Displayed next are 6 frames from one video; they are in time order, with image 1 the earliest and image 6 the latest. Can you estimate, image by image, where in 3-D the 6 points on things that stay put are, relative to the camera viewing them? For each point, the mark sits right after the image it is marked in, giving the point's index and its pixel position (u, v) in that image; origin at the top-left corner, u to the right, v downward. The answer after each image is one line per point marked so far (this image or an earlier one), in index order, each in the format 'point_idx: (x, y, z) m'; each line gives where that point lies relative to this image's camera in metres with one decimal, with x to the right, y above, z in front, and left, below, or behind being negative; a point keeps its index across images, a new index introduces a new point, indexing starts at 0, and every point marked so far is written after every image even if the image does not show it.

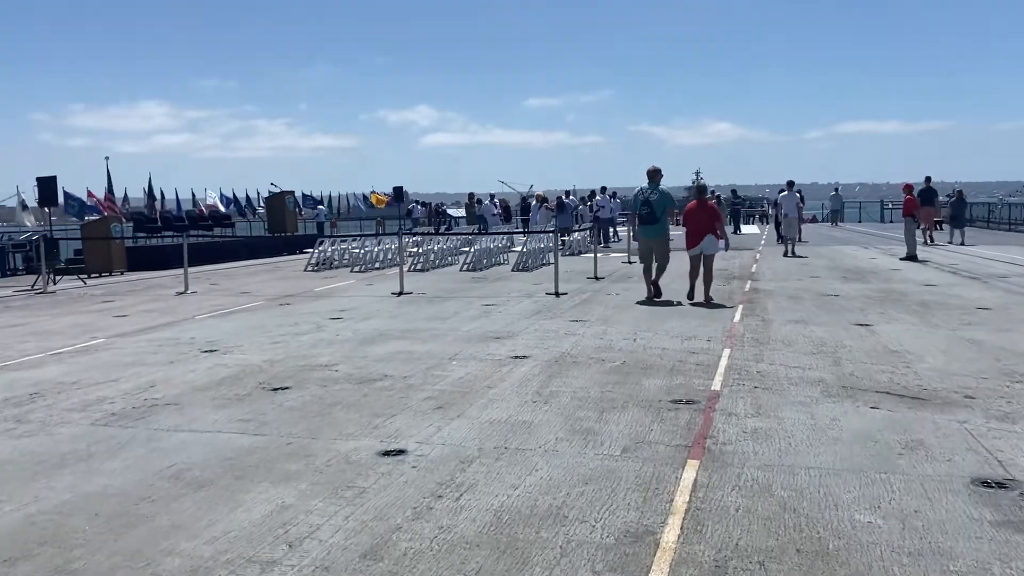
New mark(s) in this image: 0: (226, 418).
0: (-2.5, -1.1, +7.9) m
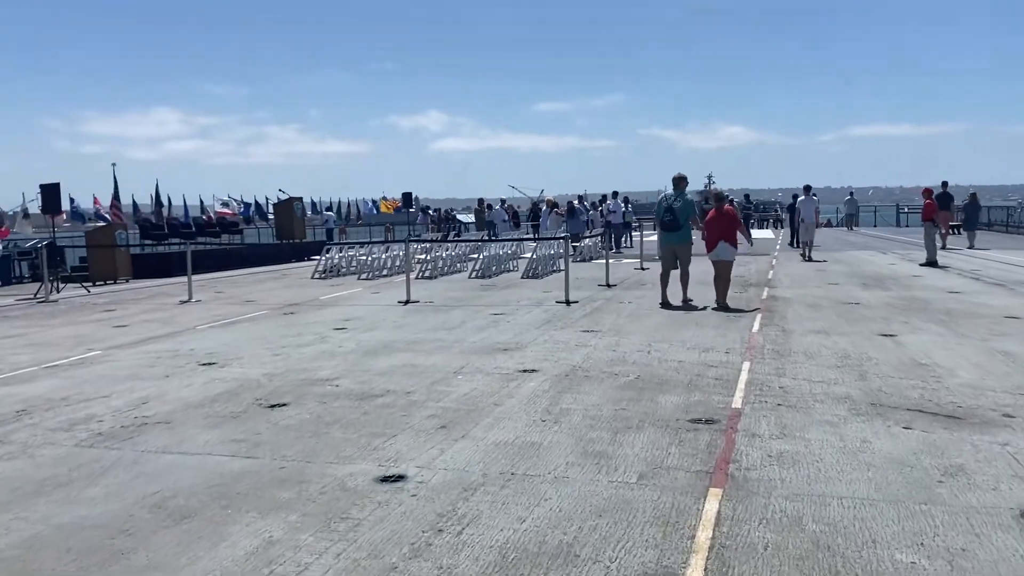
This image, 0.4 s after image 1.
0: (-2.4, -1.2, +7.4) m
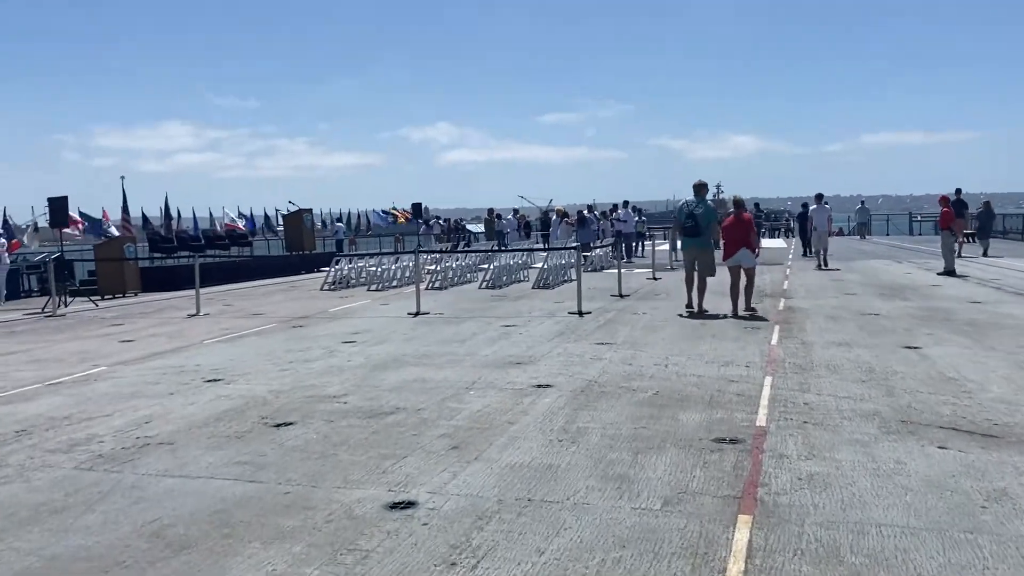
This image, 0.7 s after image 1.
0: (-2.3, -1.3, +7.2) m
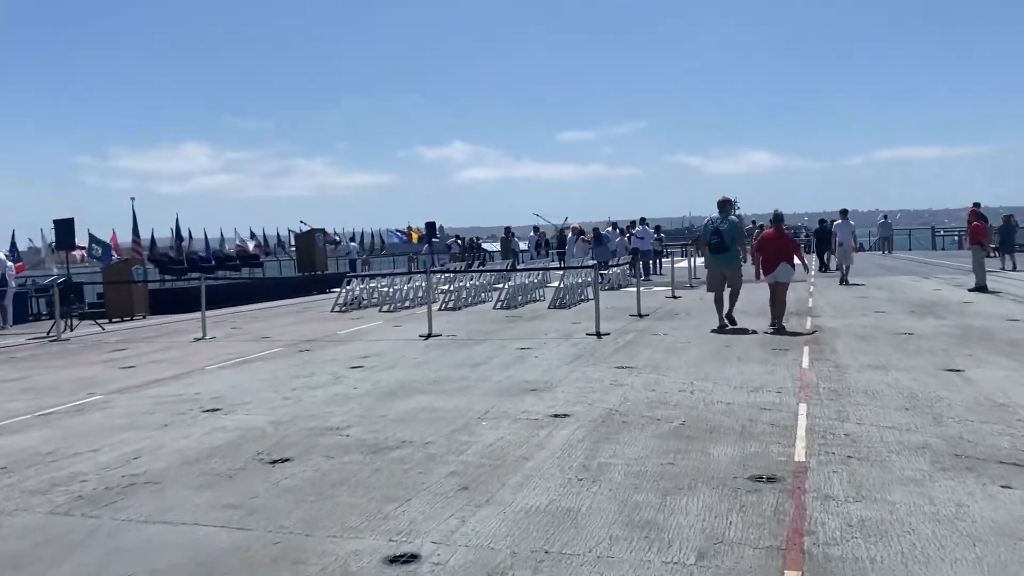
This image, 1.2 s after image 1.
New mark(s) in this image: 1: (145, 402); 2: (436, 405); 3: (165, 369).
0: (-2.2, -1.5, +6.6) m
1: (-4.4, -1.4, +10.9) m
2: (-0.8, -1.3, +9.8) m
3: (-5.3, -1.2, +14.0) m
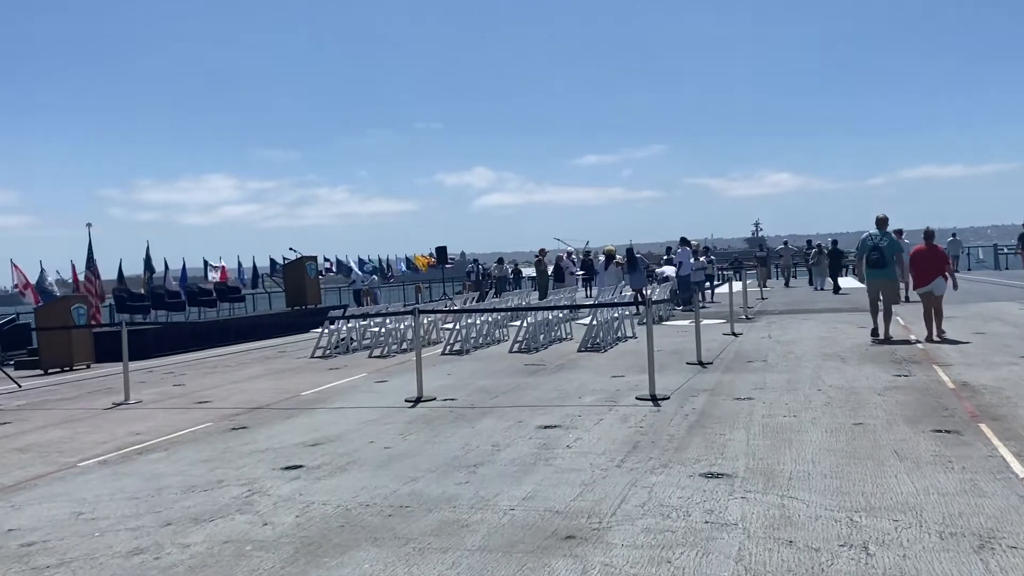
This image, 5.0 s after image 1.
0: (-2.1, -1.9, +2.0) m
1: (-4.2, -1.9, +6.4) m
2: (-0.7, -1.7, +5.2) m
3: (-5.1, -1.8, +9.5) m
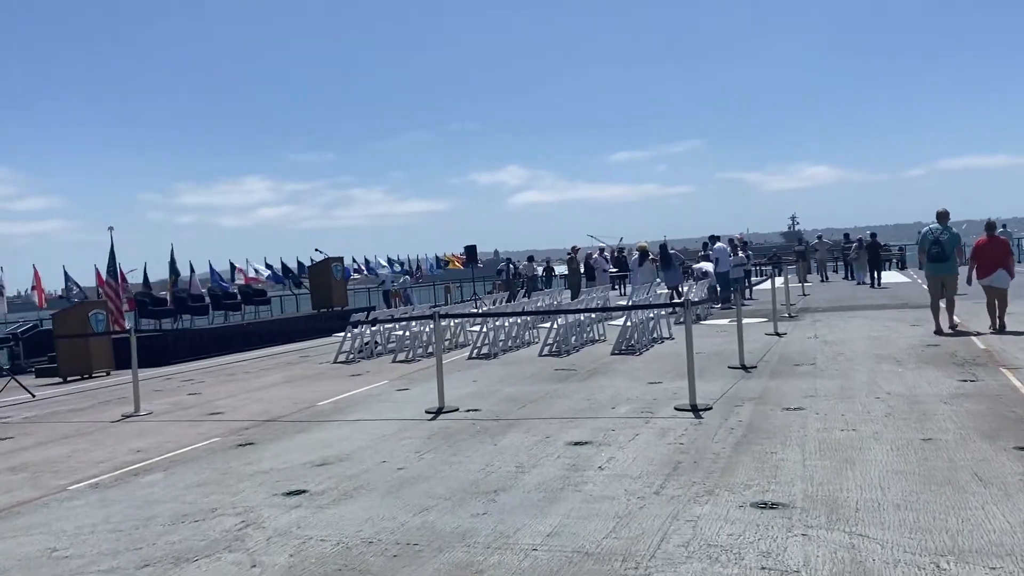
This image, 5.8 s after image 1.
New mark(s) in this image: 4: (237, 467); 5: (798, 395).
0: (-2.2, -2.0, +1.2) m
1: (-4.1, -2.0, +5.7) m
2: (-0.6, -1.7, +4.3) m
3: (-4.9, -1.9, +8.8) m
4: (-2.7, -1.8, +9.1) m
5: (+3.4, -1.3, +10.9) m
